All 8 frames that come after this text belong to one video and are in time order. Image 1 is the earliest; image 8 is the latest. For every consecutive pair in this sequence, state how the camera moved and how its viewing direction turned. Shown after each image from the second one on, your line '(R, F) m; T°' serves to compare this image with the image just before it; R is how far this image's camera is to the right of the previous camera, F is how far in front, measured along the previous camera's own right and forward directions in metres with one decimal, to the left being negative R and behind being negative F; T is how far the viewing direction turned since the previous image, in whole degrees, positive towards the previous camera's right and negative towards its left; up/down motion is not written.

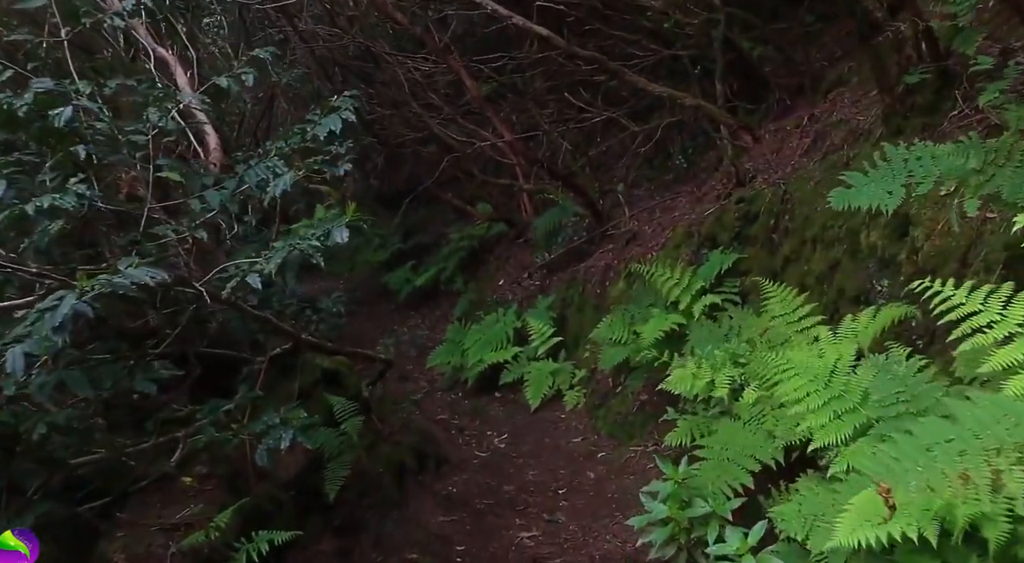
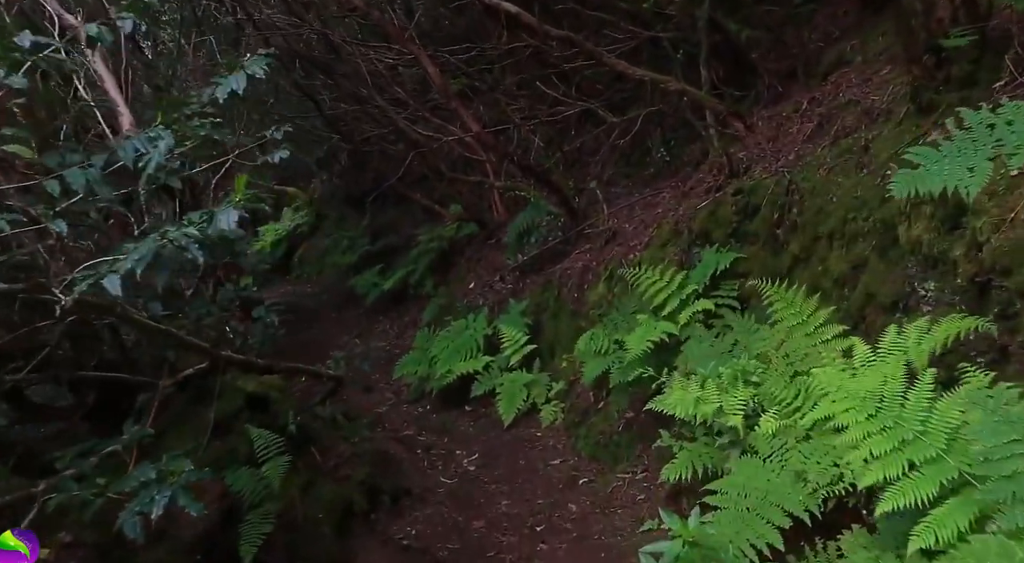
(0.0, +0.8) m; +2°
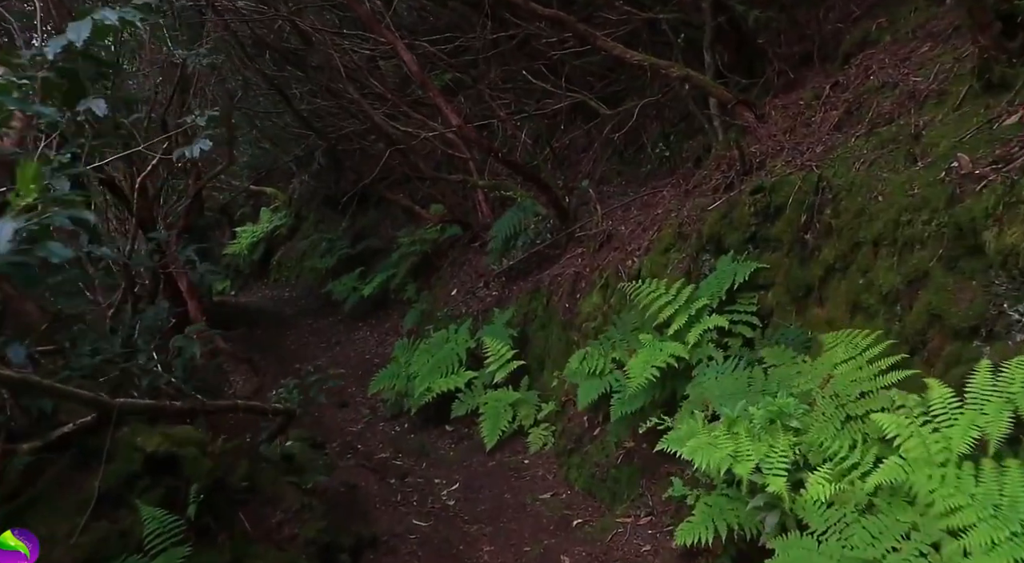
(0.0, +0.8) m; +1°
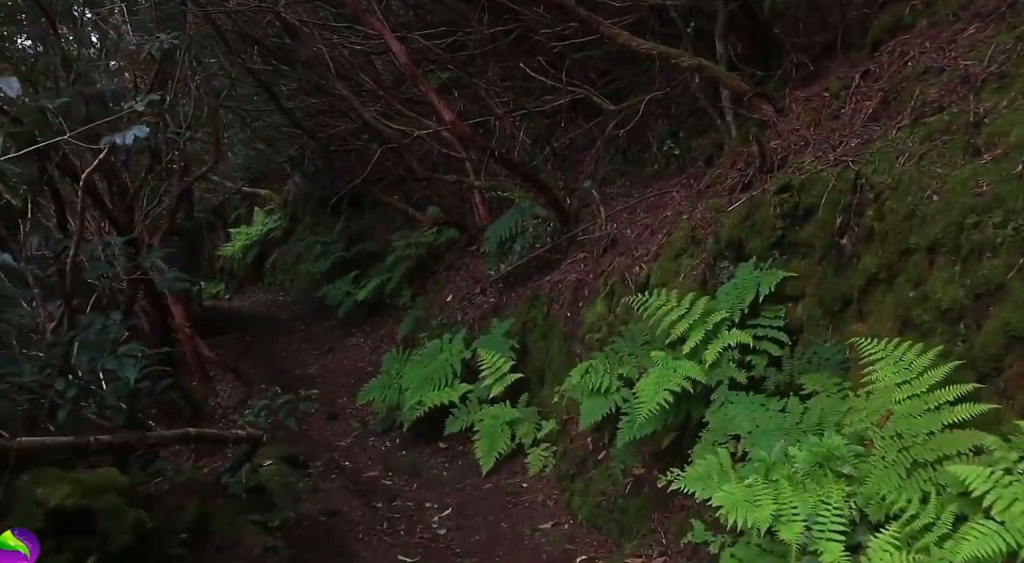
(0.0, +0.6) m; 0°
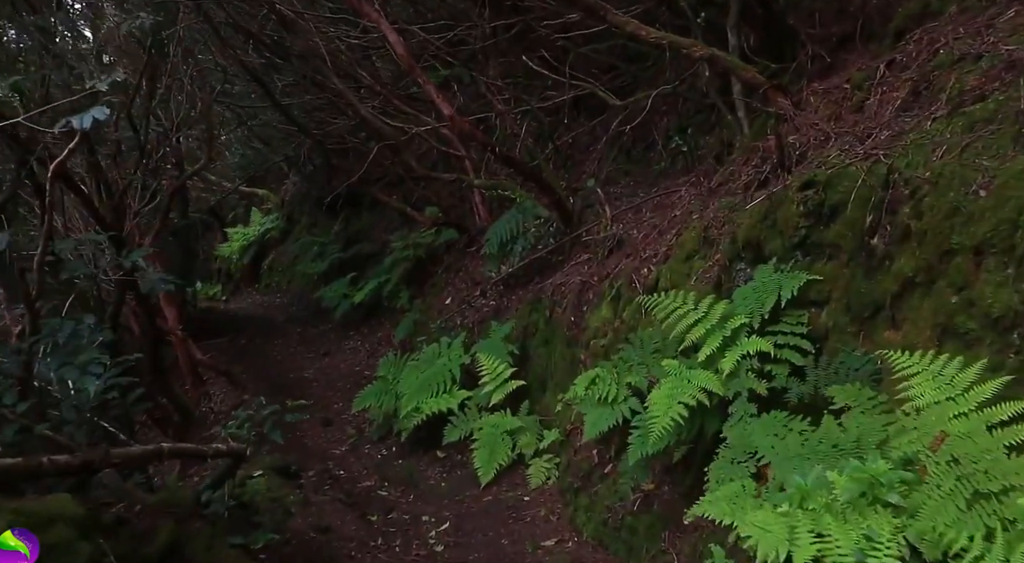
(0.0, +0.3) m; 0°
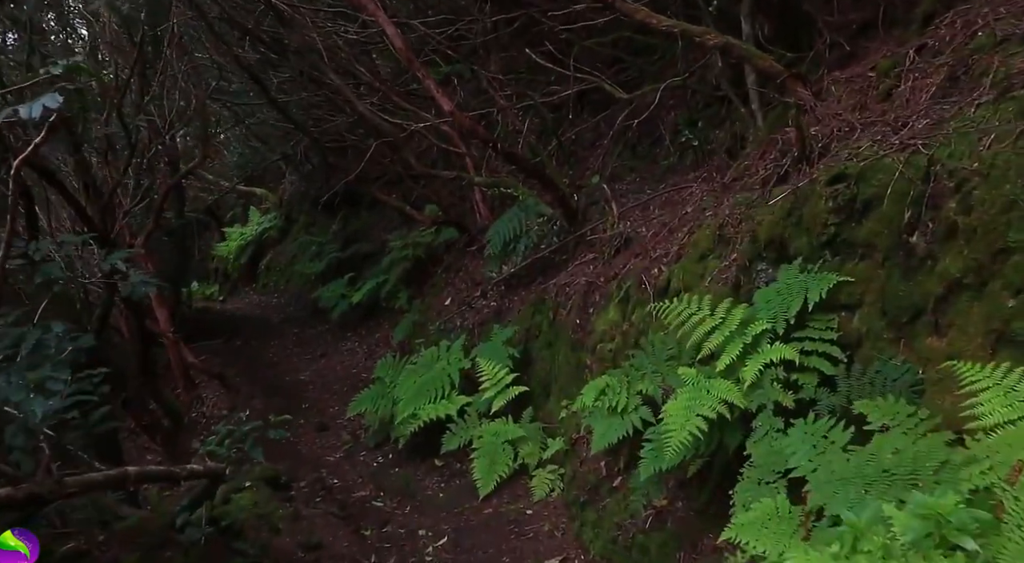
(0.0, +0.3) m; 0°
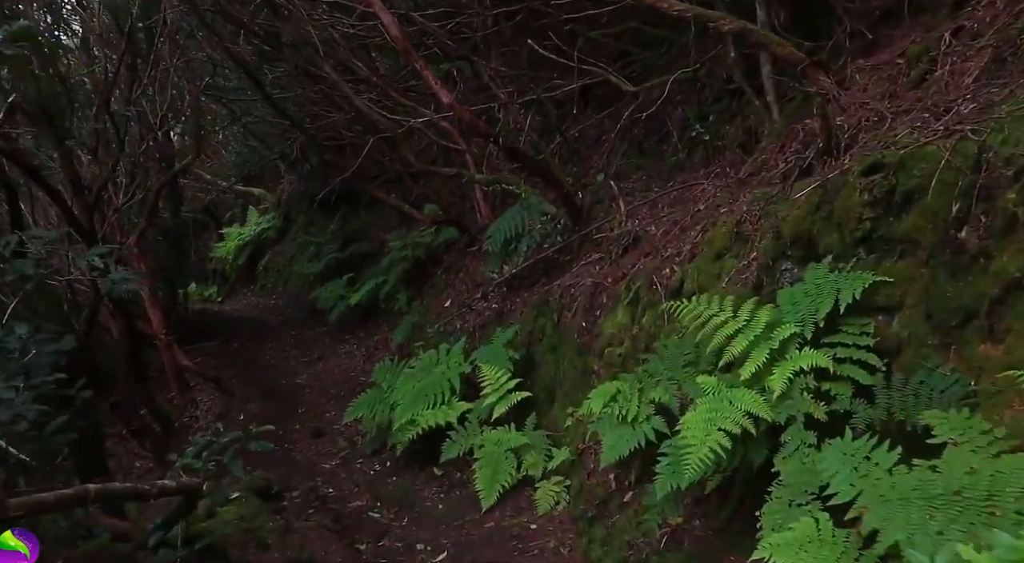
(0.0, +0.3) m; 0°
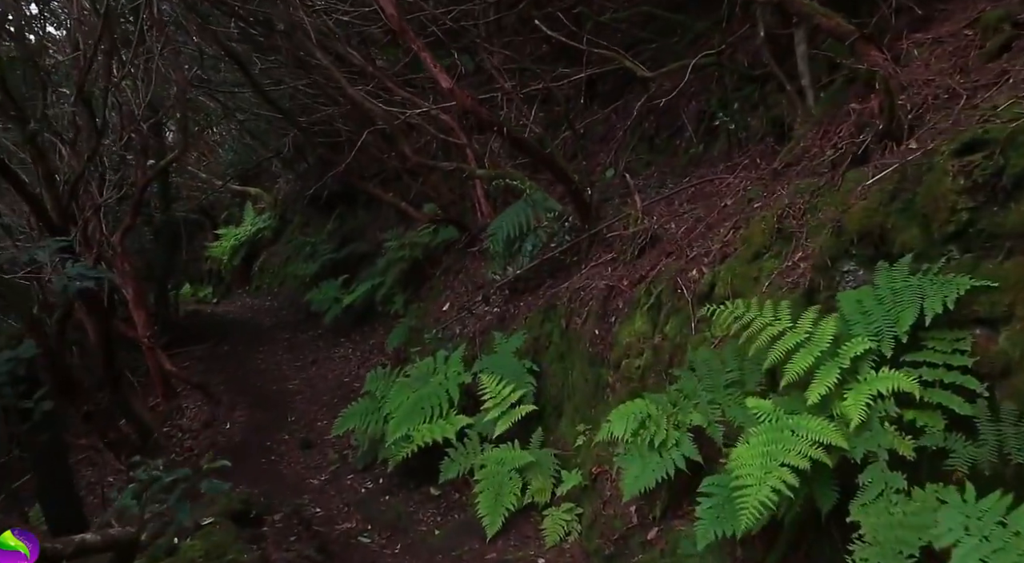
(0.0, +0.6) m; 0°
